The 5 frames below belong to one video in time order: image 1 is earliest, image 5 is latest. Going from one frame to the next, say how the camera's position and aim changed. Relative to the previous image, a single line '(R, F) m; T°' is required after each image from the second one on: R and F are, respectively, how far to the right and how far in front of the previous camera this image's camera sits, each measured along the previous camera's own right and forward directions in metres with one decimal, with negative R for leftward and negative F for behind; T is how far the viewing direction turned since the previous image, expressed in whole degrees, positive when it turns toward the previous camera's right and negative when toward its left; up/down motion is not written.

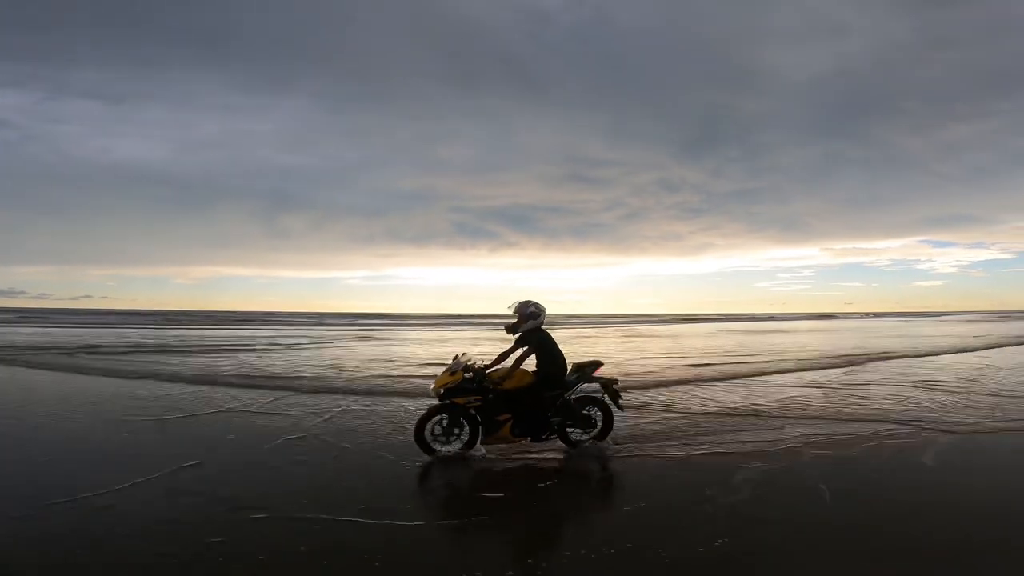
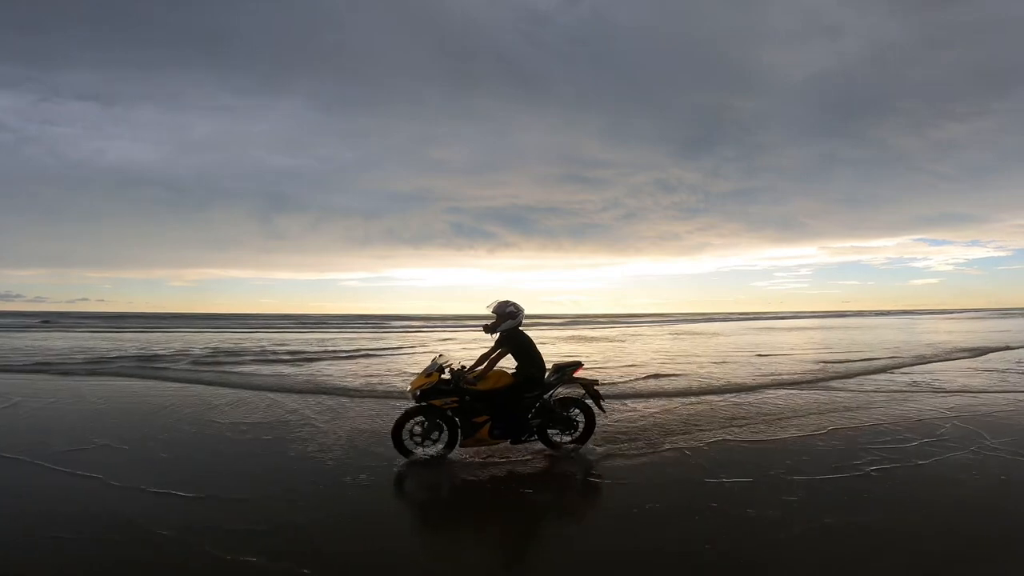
(+2.9, +2.1) m; 0°
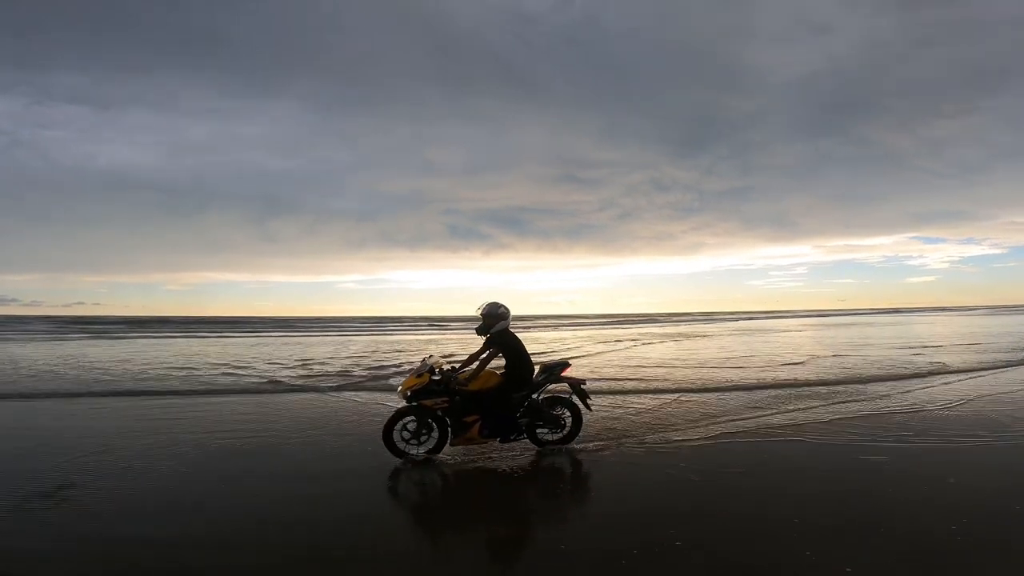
(+1.3, -1.6) m; 0°
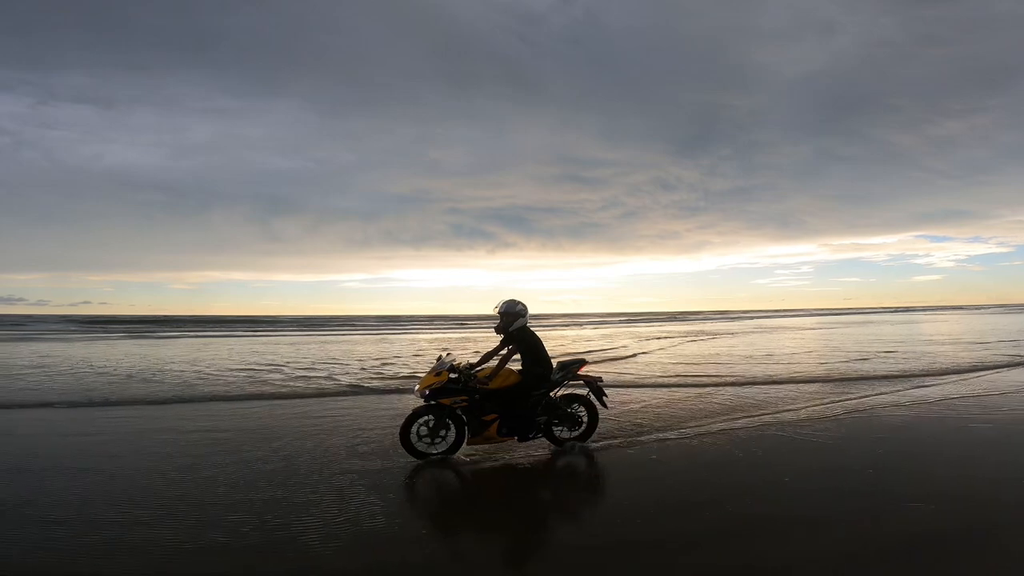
(-1.8, -0.1) m; 0°
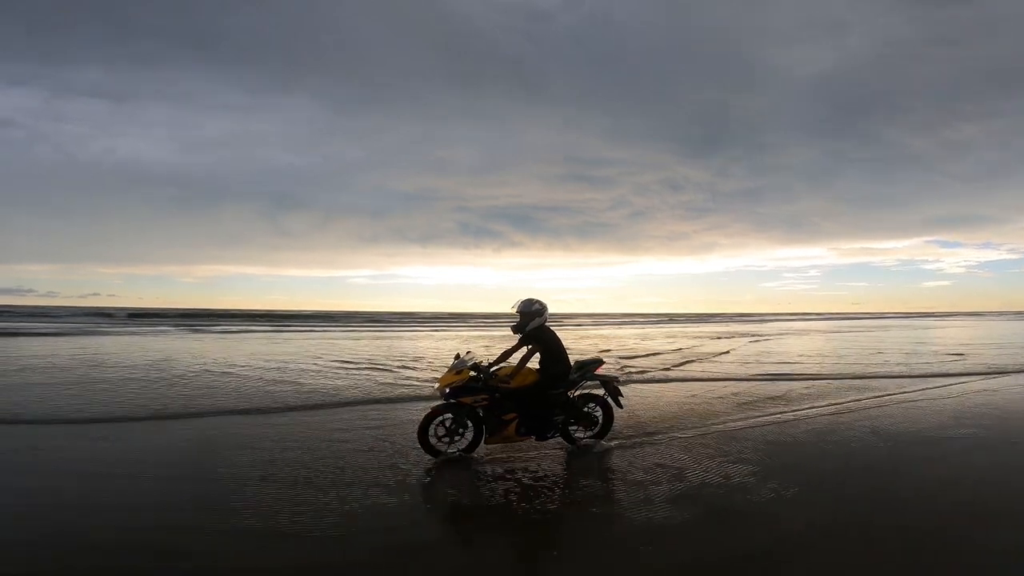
(-1.9, -0.6) m; -1°
